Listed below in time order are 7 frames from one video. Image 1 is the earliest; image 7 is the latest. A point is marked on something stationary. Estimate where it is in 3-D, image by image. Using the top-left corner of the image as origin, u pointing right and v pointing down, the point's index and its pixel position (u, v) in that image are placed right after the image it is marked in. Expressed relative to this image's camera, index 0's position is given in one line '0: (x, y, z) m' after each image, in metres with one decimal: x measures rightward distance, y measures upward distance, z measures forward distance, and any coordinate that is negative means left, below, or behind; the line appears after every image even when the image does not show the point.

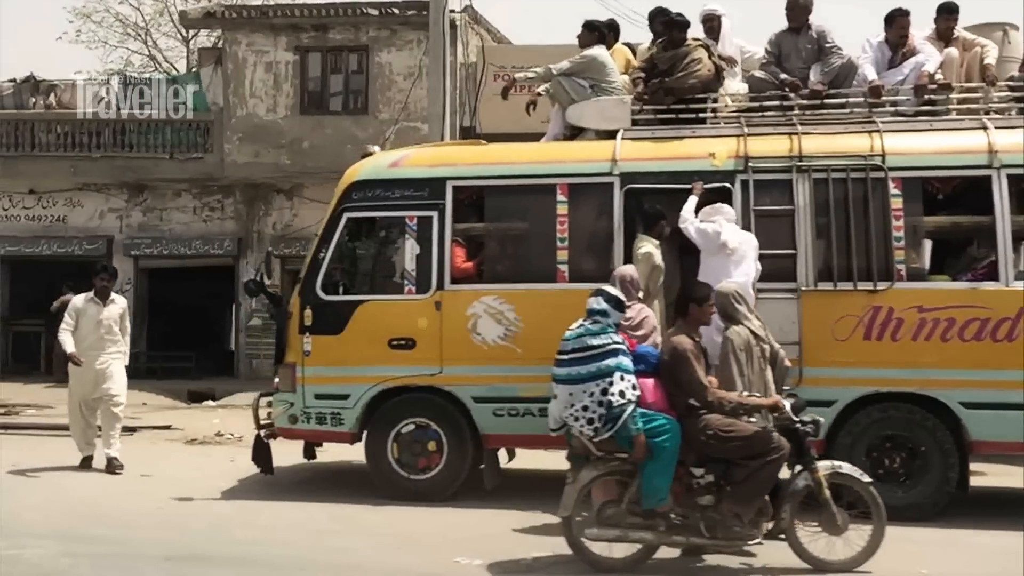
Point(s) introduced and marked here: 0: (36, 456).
0: (-5.2, -1.9, +9.7) m
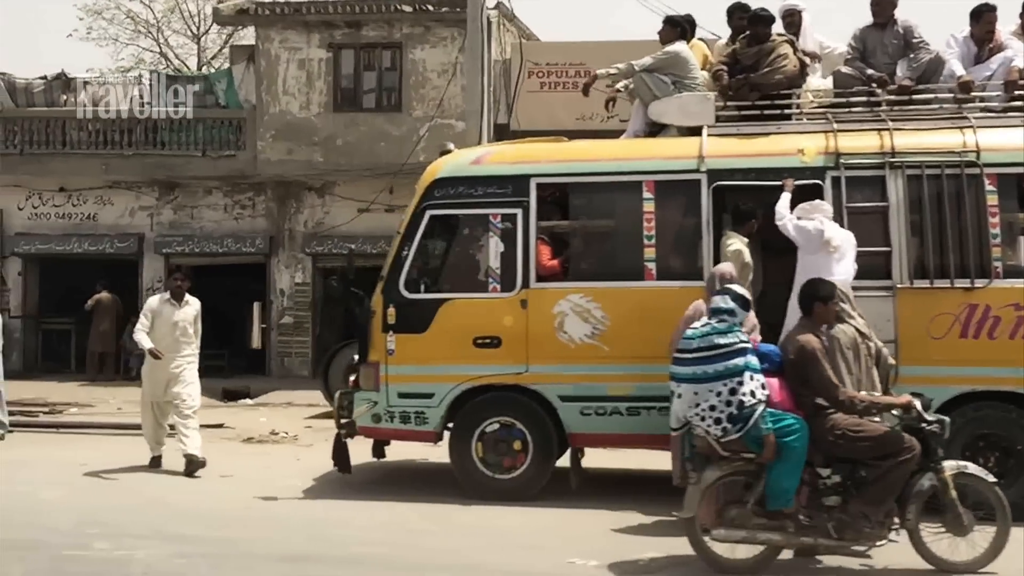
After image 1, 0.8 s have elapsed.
0: (-4.5, -1.9, +9.6) m
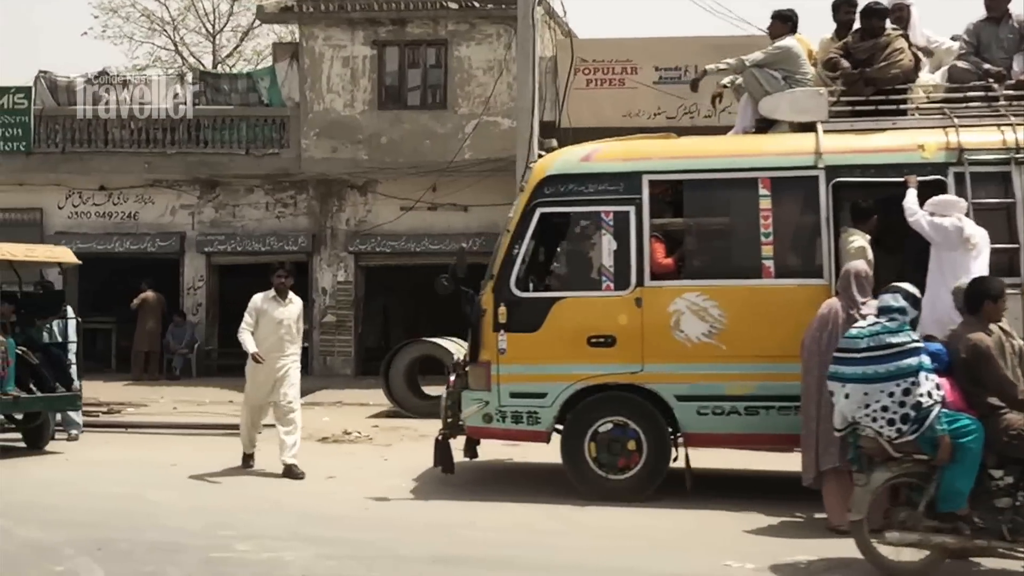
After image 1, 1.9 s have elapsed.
0: (-3.5, -1.9, +9.5) m
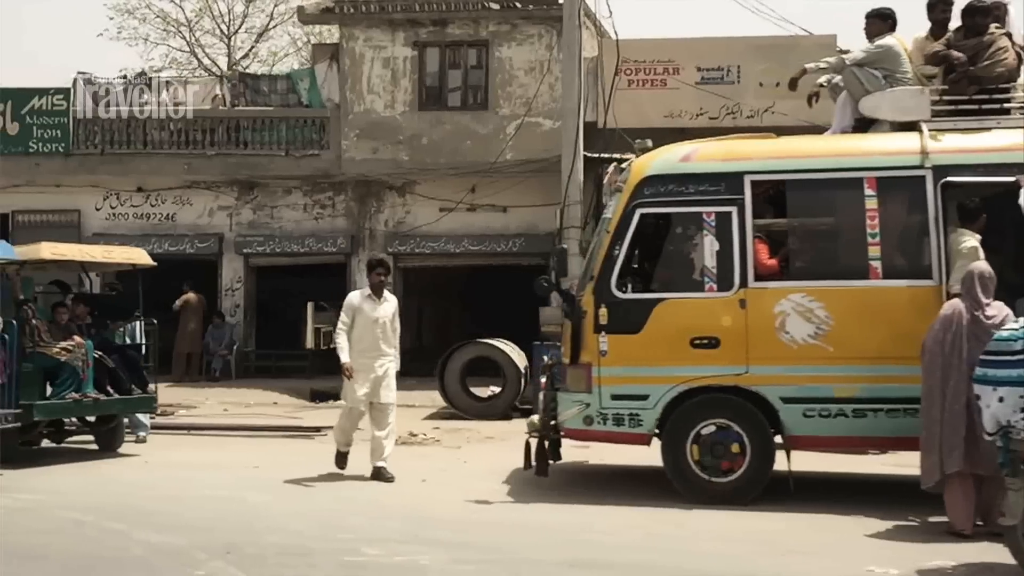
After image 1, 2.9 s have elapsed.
0: (-2.6, -1.9, +9.5) m
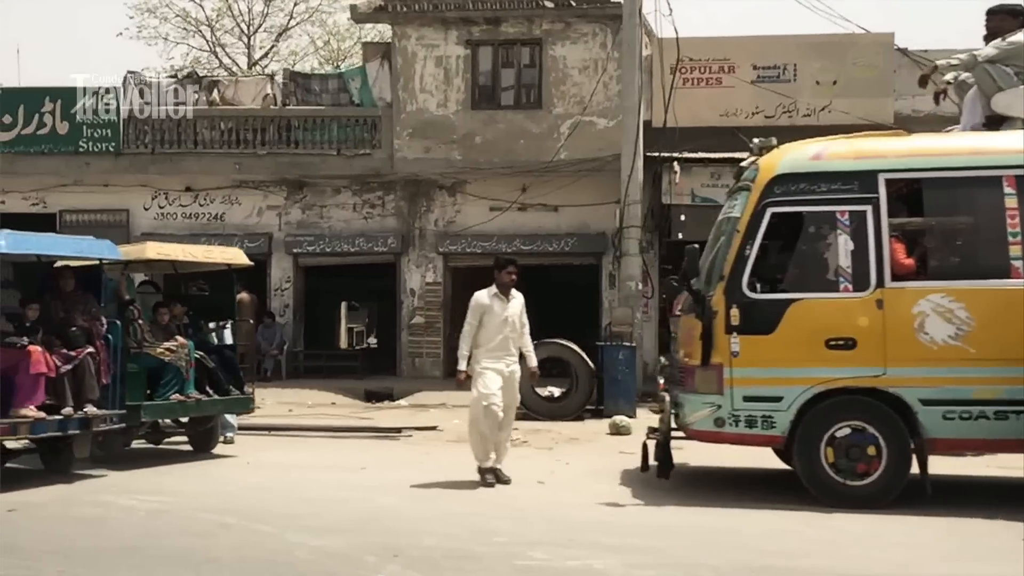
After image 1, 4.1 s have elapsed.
0: (-1.5, -1.9, +9.4) m
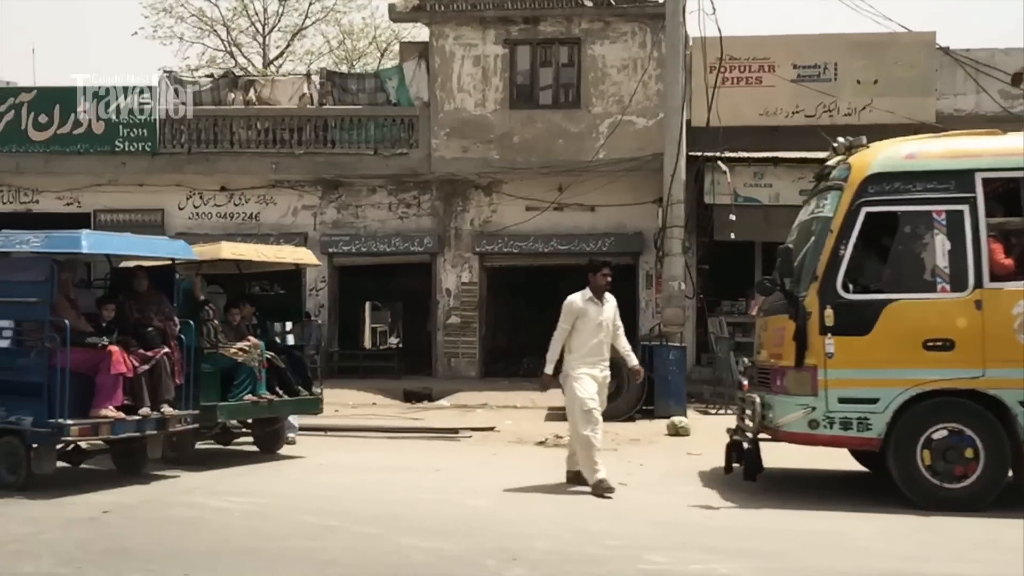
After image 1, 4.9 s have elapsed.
0: (-0.7, -1.9, +9.4) m
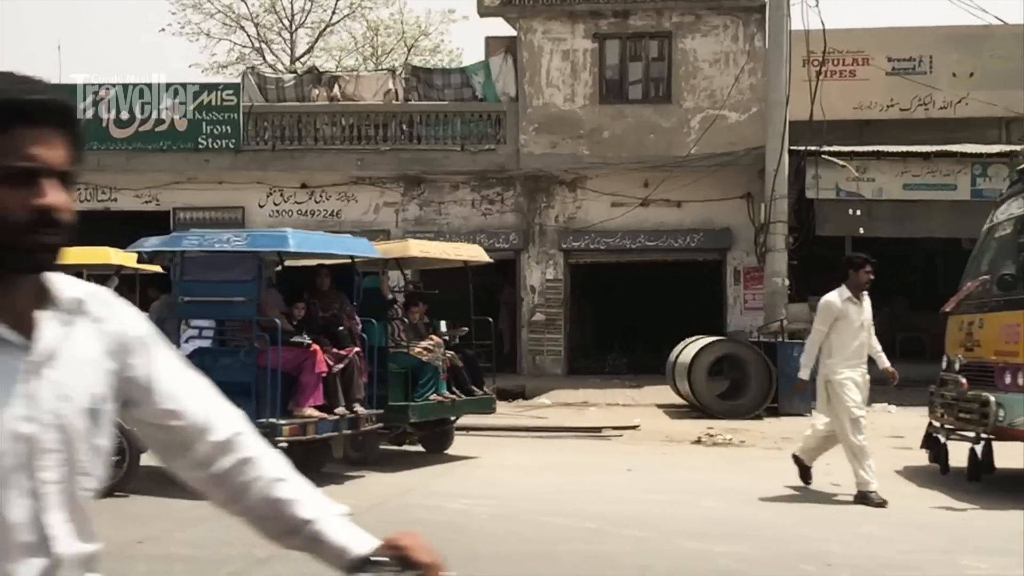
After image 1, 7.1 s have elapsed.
0: (+1.3, -1.8, +9.2) m
